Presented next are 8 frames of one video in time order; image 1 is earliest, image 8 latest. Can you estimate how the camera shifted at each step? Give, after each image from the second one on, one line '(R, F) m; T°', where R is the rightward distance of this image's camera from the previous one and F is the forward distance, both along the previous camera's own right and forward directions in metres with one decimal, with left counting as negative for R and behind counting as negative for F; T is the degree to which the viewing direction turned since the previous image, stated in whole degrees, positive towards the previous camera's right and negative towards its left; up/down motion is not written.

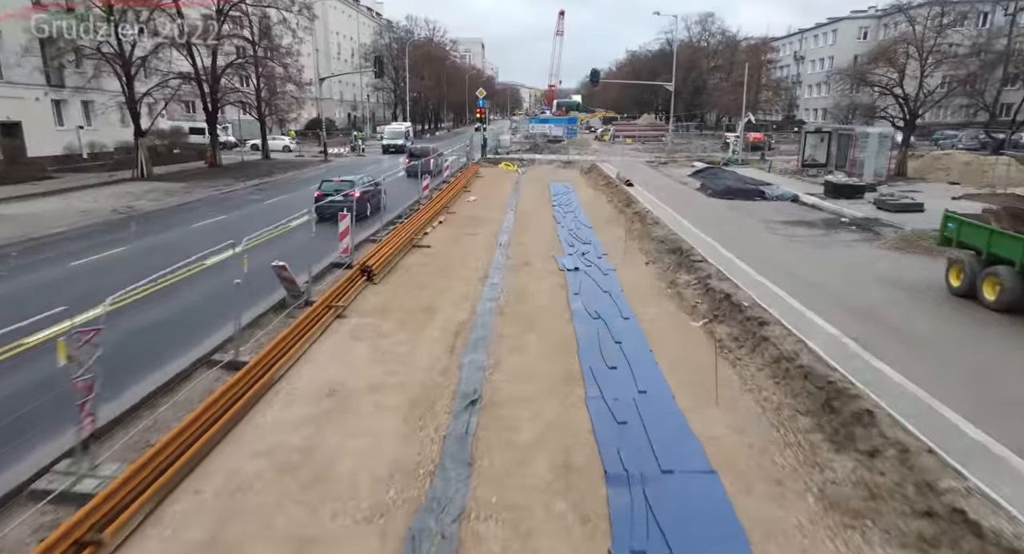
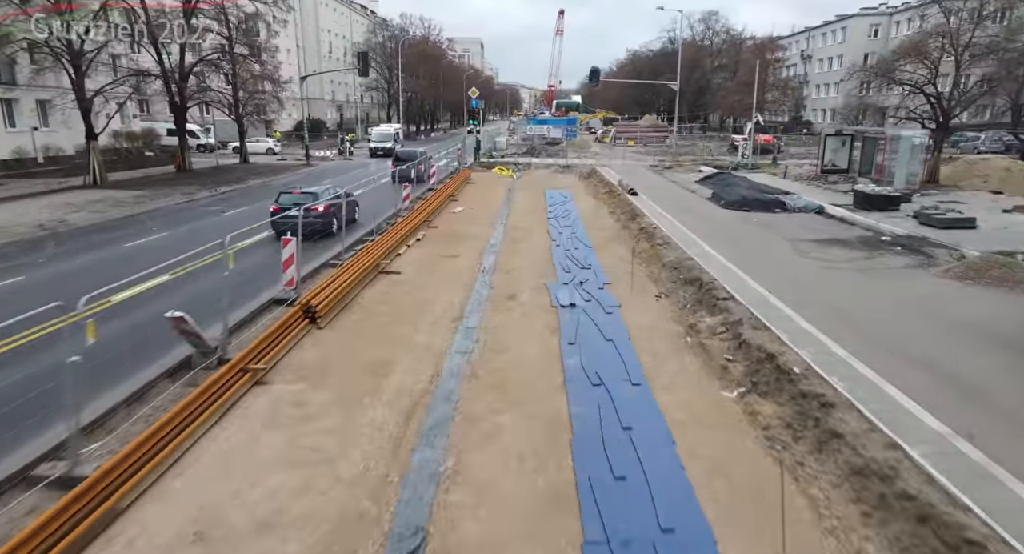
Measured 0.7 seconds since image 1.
(+0.3, +2.5) m; 0°
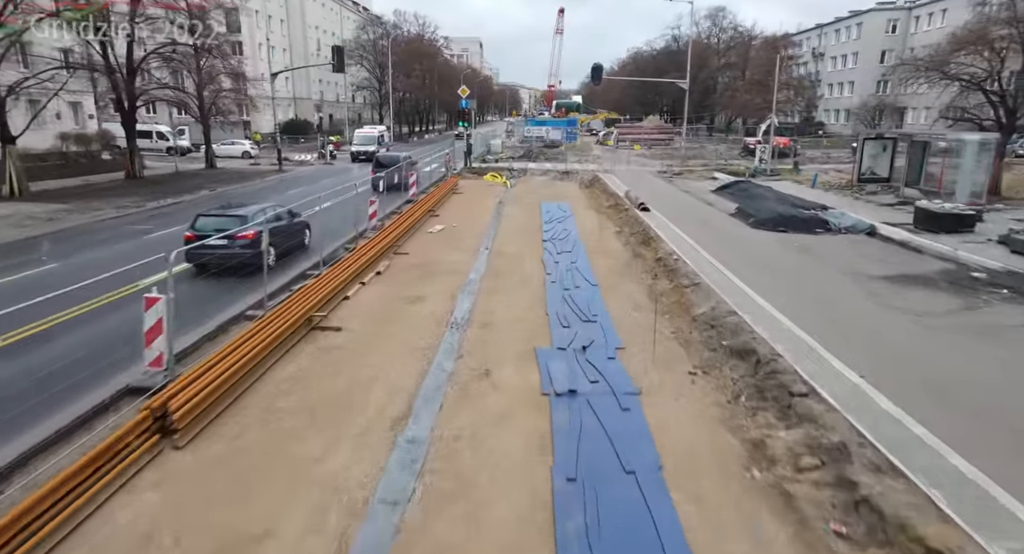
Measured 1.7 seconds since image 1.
(+0.3, +3.6) m; 0°
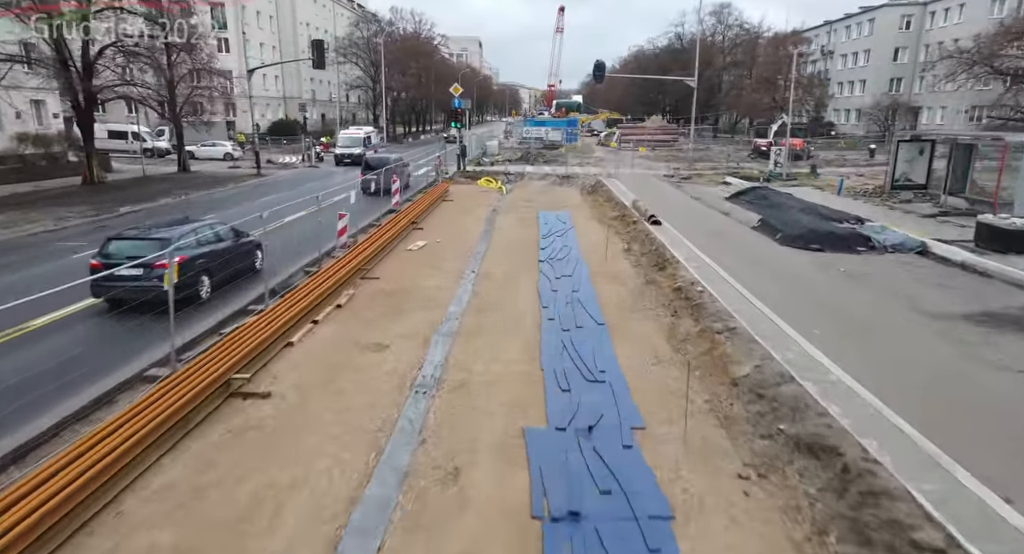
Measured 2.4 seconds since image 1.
(+0.2, +2.5) m; 0°
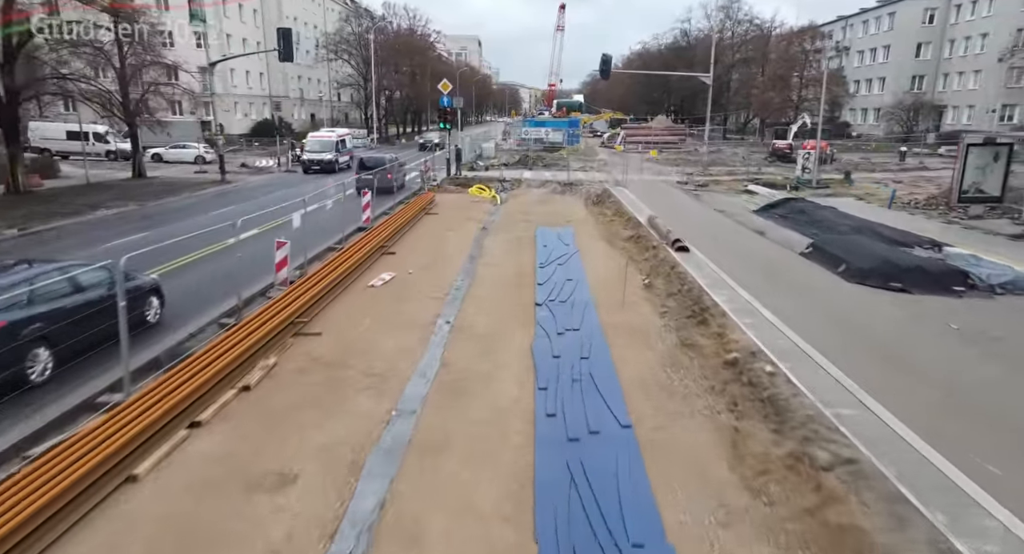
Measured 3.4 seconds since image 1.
(+0.2, +3.6) m; 0°
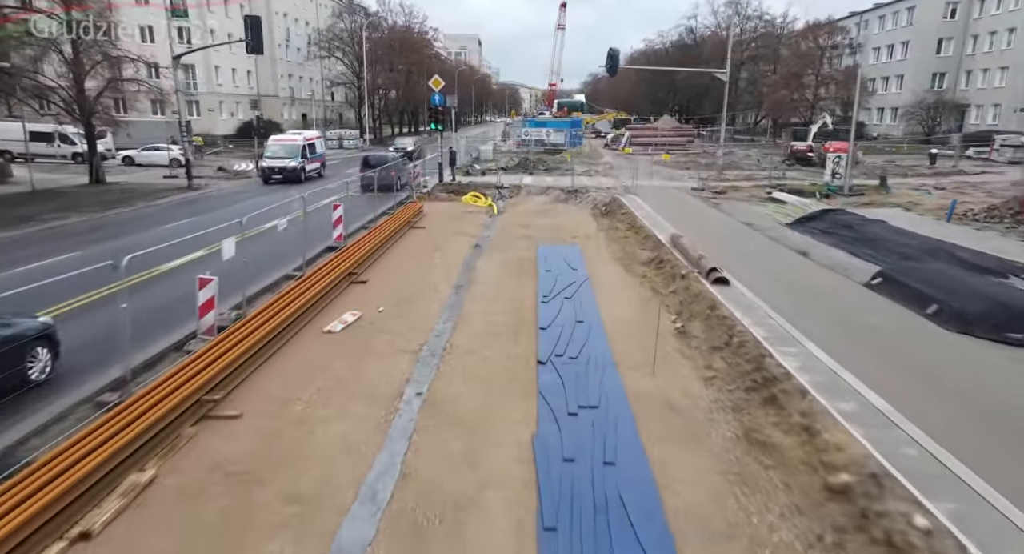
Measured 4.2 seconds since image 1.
(+0.1, +2.9) m; 0°
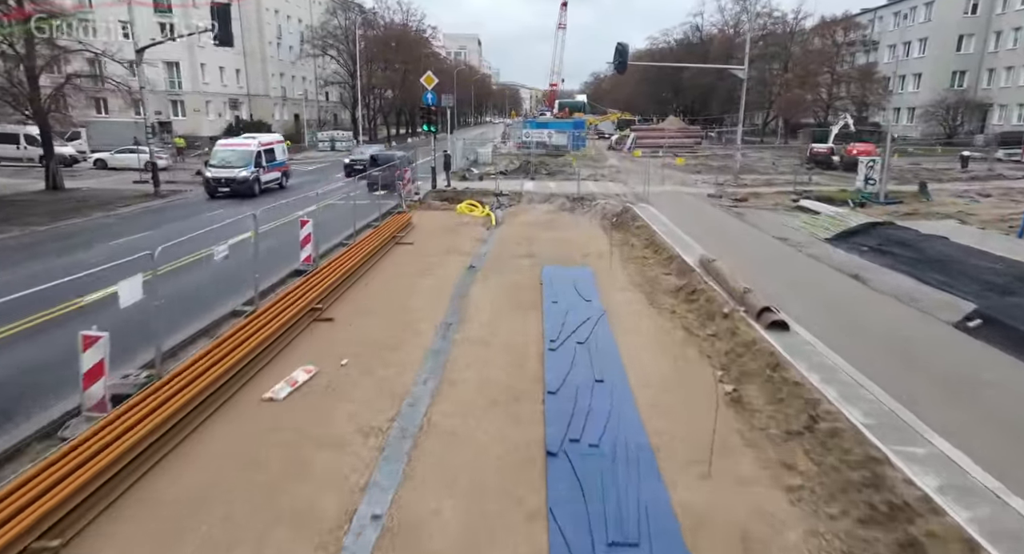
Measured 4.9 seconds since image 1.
(0.0, +2.5) m; 0°
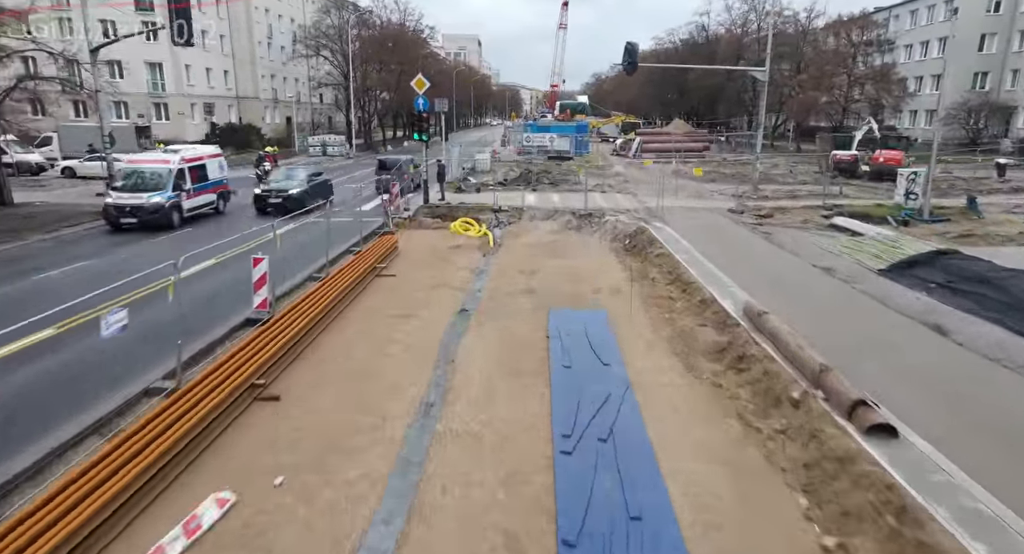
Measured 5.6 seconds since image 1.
(0.0, +2.5) m; 0°
